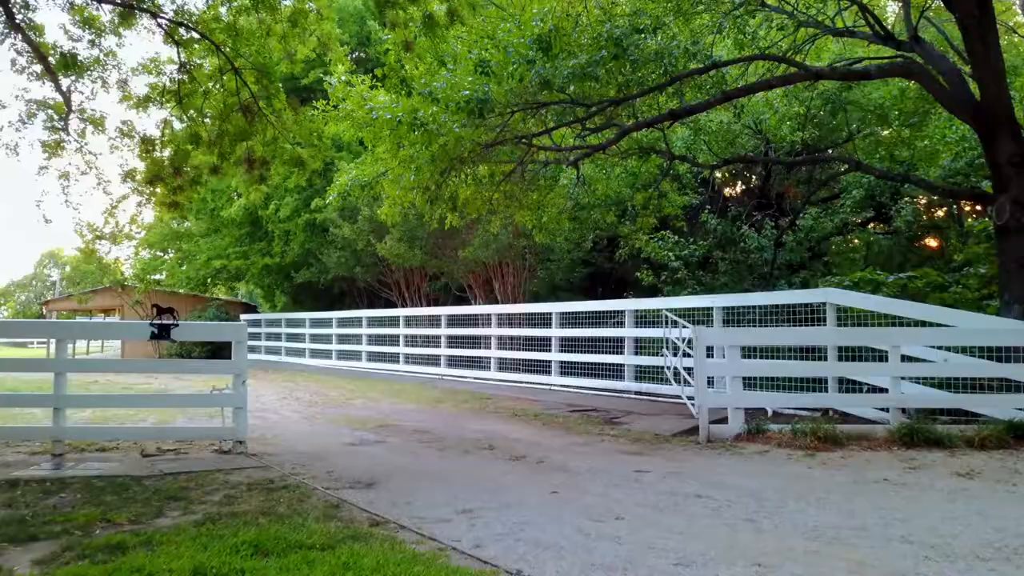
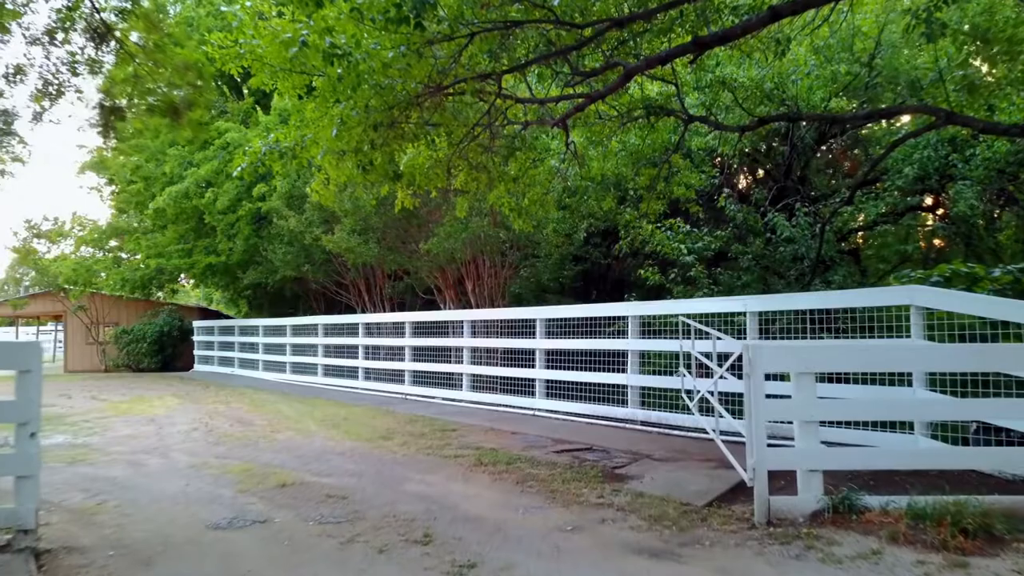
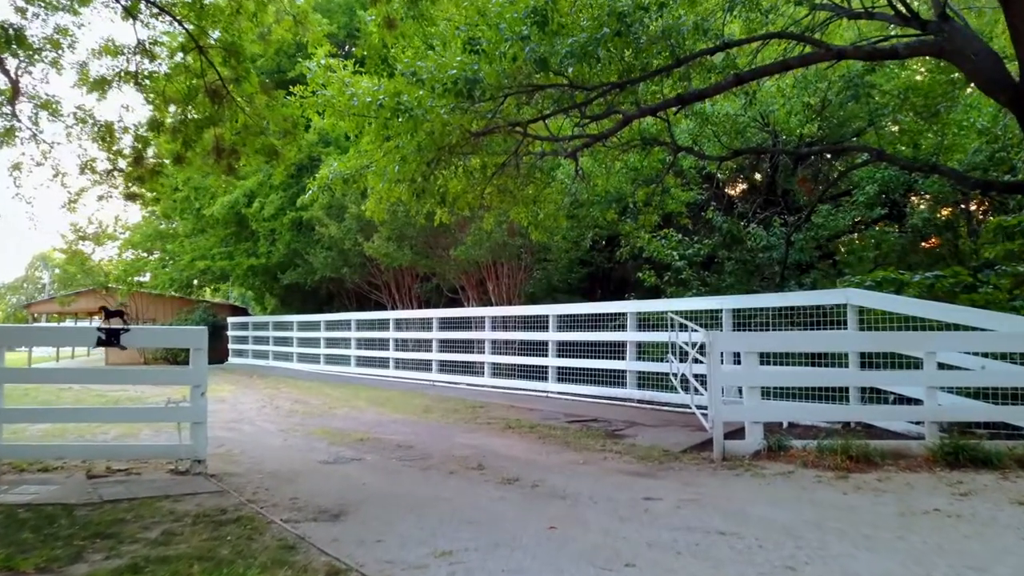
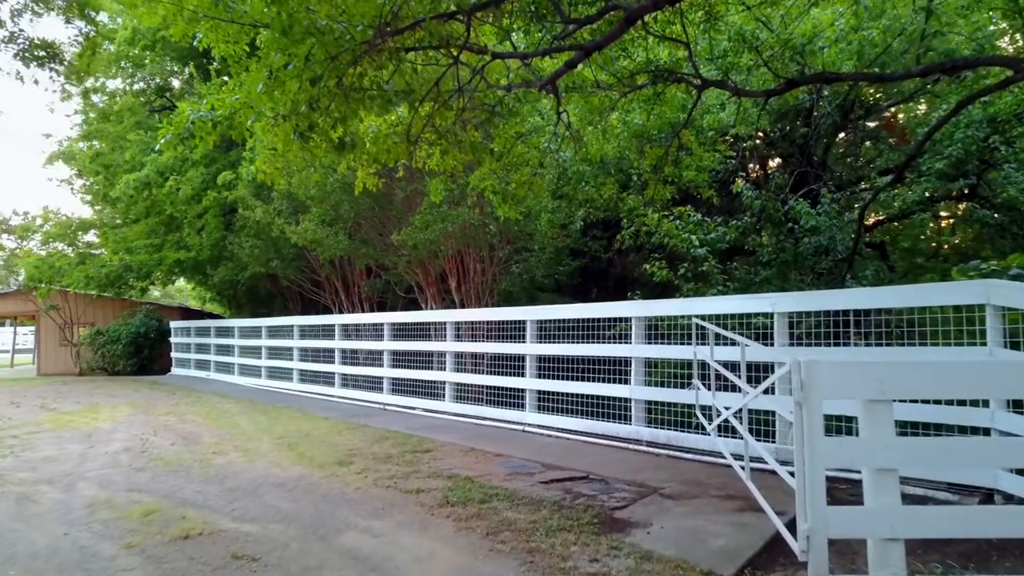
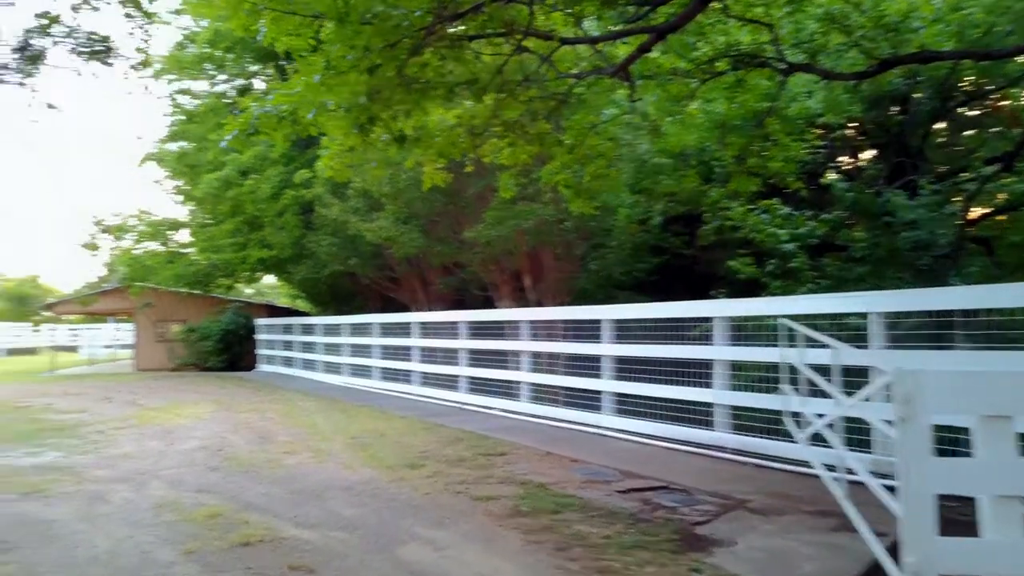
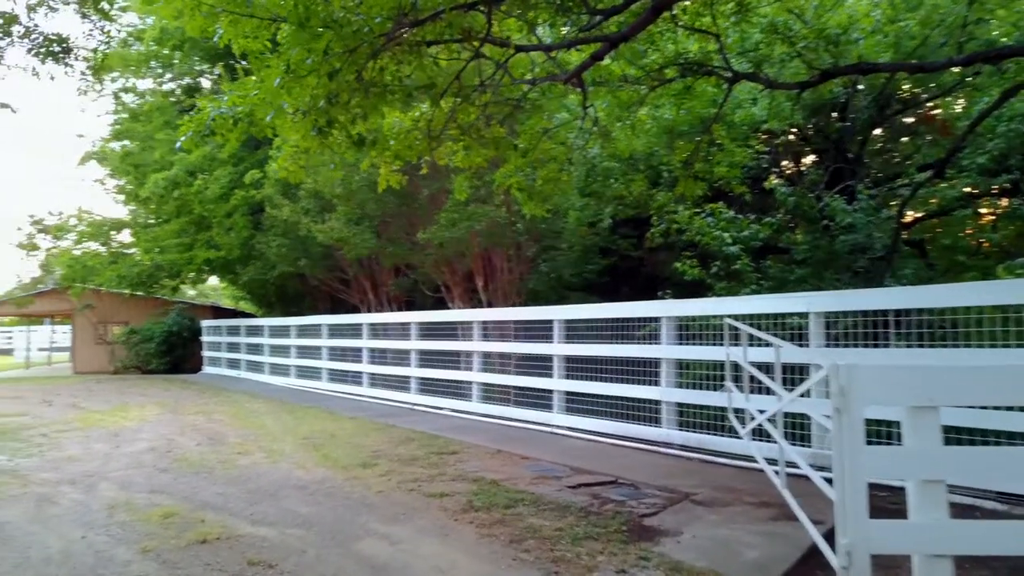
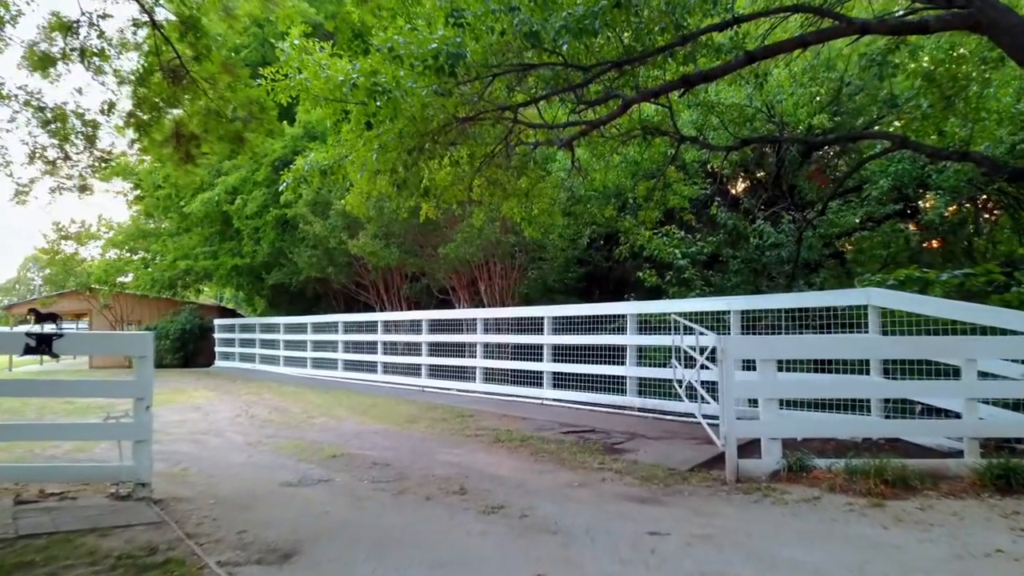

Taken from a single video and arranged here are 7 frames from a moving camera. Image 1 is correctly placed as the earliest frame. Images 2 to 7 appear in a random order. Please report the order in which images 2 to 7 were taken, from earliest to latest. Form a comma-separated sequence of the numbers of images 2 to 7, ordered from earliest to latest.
3, 7, 2, 4, 6, 5
